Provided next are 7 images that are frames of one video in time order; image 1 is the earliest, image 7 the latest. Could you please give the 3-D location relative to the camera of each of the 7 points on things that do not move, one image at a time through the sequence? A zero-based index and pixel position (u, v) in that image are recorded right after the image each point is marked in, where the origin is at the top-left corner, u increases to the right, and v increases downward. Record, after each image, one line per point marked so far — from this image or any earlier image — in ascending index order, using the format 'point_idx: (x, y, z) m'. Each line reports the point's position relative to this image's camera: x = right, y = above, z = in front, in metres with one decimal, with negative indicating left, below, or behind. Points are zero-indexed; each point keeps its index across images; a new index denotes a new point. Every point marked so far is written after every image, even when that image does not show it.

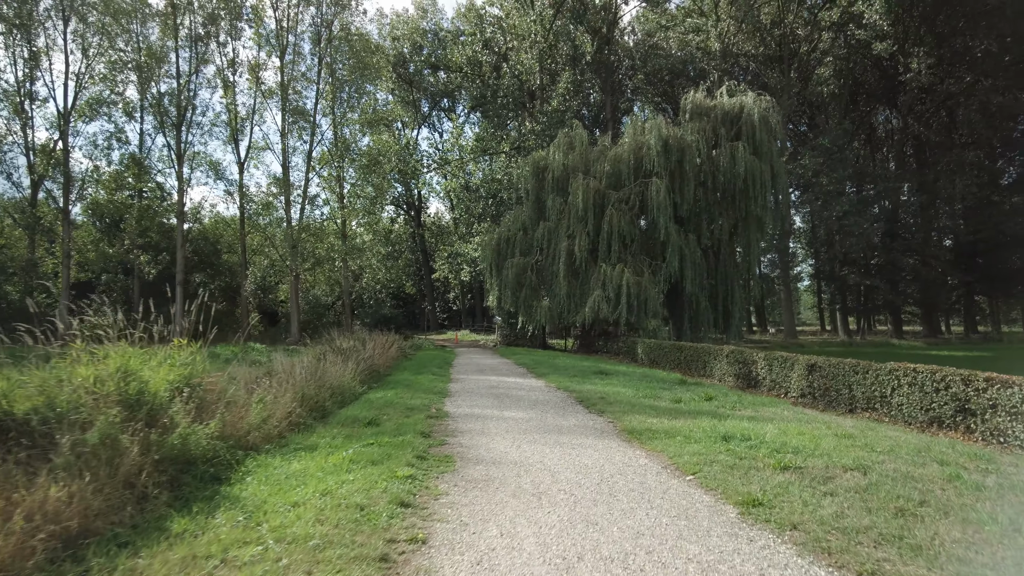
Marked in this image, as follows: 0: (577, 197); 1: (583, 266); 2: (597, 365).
0: (+2.0, +2.8, +19.4) m
1: (+2.2, +0.7, +19.6) m
2: (+1.7, -1.5, +12.2) m
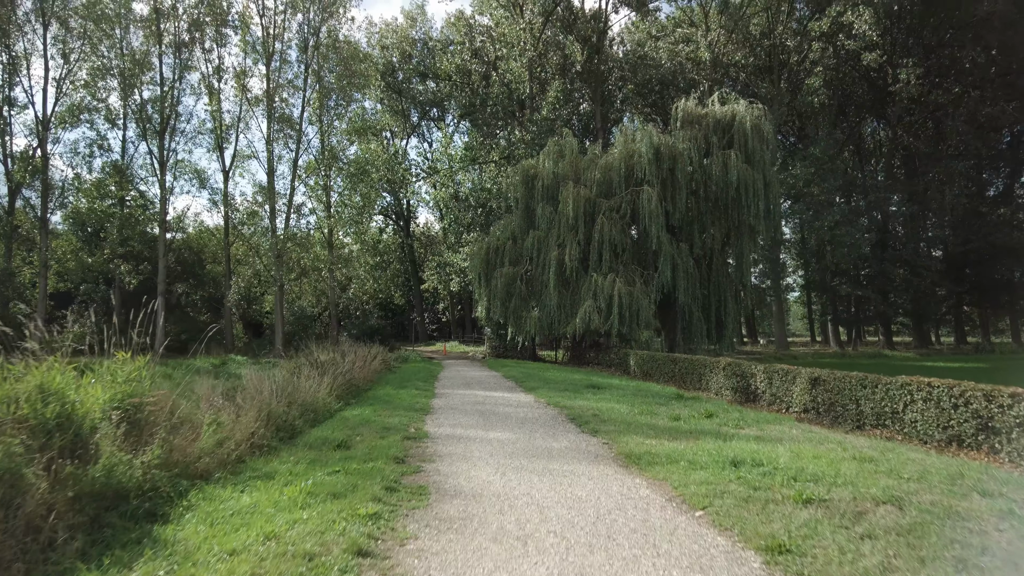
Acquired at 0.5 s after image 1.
0: (+1.7, +2.5, +19.0) m
1: (+1.9, +0.4, +19.2) m
2: (+1.4, -1.7, +11.7) m
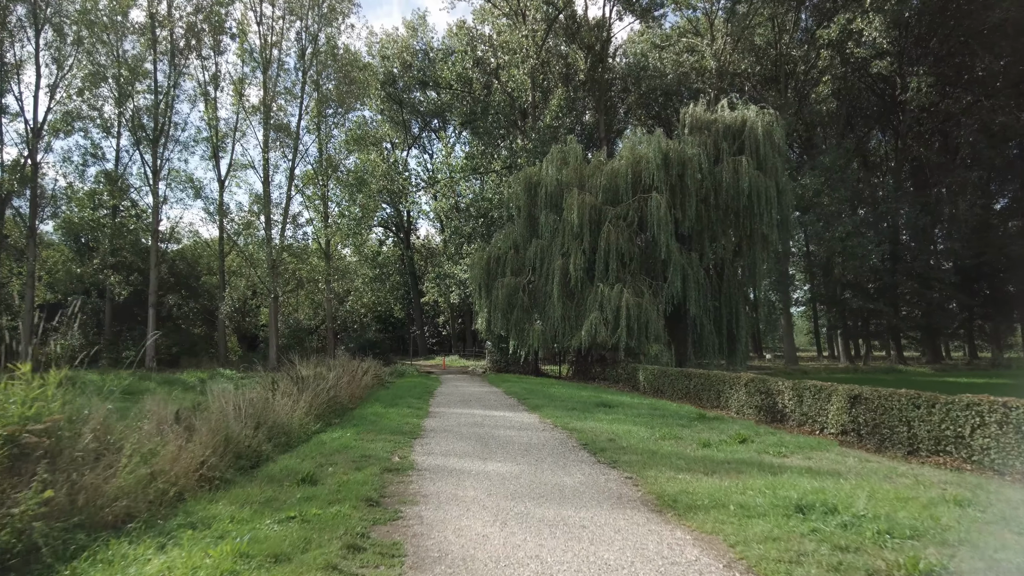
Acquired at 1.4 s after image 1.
0: (+1.7, +2.2, +18.2) m
1: (+2.0, +0.1, +18.3) m
2: (+1.5, -1.9, +10.8) m
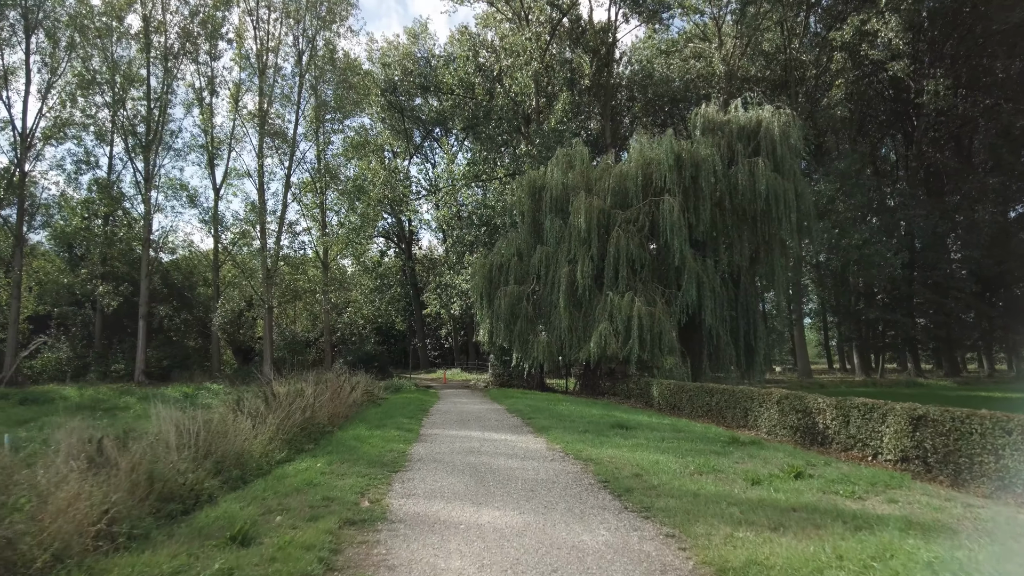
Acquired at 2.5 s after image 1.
0: (+1.8, +1.9, +17.2) m
1: (+2.1, -0.2, +17.3) m
2: (+1.5, -2.0, +9.7) m
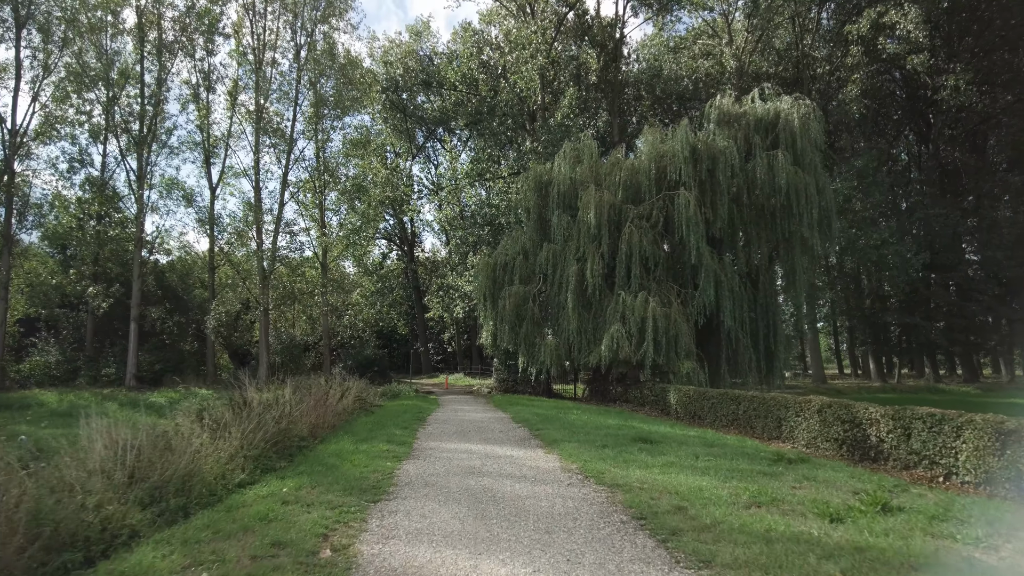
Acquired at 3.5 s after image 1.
0: (+2.0, +1.9, +16.2) m
1: (+2.2, -0.2, +16.3) m
2: (+1.6, -1.9, +8.7) m
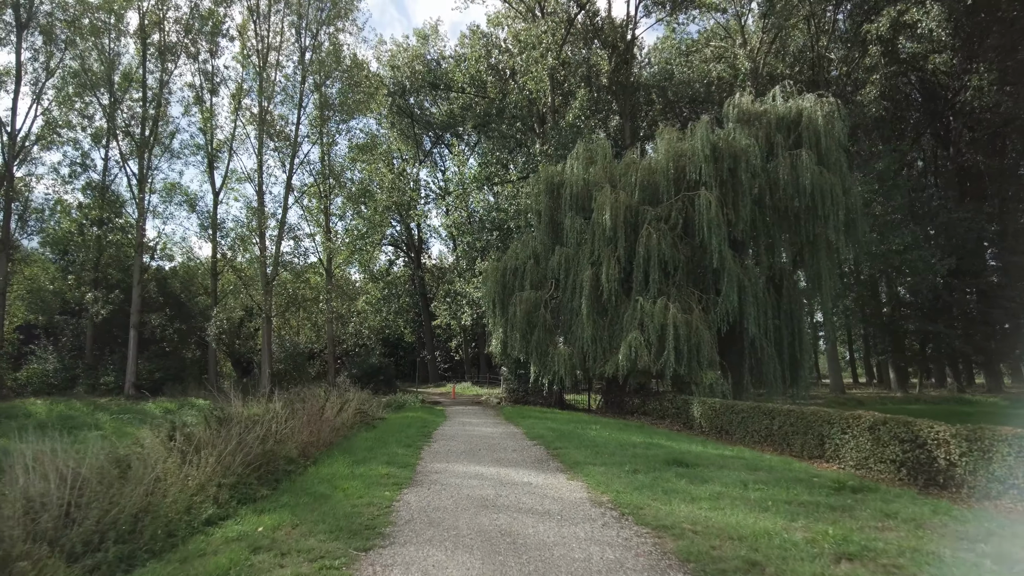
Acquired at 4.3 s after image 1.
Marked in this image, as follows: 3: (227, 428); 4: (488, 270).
0: (+2.2, +1.8, +15.4) m
1: (+2.5, -0.3, +15.5) m
2: (+1.8, -1.9, +7.9) m
3: (-2.8, -1.3, +6.1) m
4: (-0.7, +0.5, +18.0) m
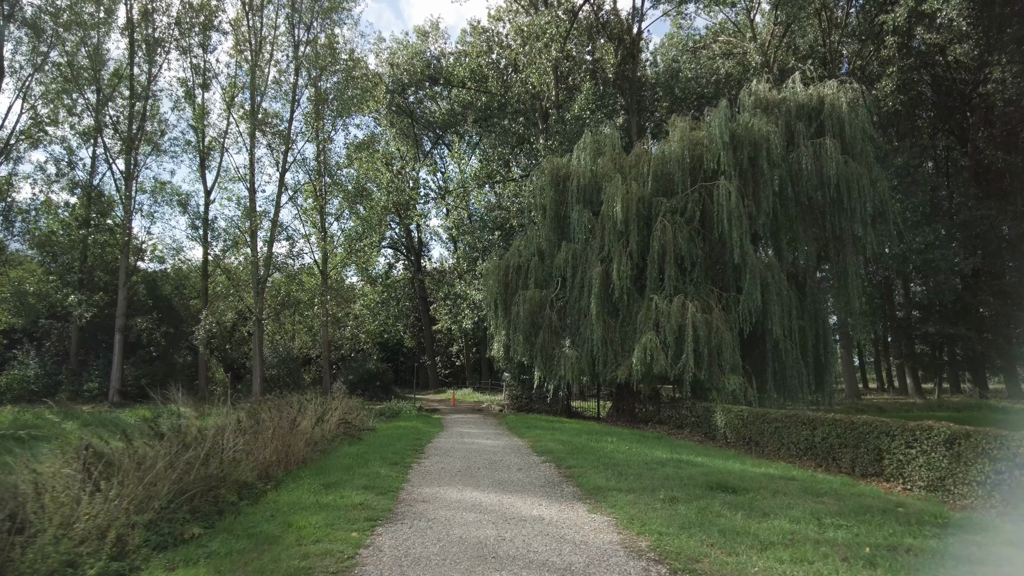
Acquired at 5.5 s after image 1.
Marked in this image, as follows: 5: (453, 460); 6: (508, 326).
0: (+2.3, +1.8, +14.3) m
1: (+2.5, -0.3, +14.4) m
2: (+1.8, -1.8, +6.7) m
3: (-2.7, -1.2, +5.0) m
4: (-0.6, +0.5, +16.9) m
5: (-0.8, -2.1, +7.9) m
6: (-0.1, -1.0, +16.4) m
